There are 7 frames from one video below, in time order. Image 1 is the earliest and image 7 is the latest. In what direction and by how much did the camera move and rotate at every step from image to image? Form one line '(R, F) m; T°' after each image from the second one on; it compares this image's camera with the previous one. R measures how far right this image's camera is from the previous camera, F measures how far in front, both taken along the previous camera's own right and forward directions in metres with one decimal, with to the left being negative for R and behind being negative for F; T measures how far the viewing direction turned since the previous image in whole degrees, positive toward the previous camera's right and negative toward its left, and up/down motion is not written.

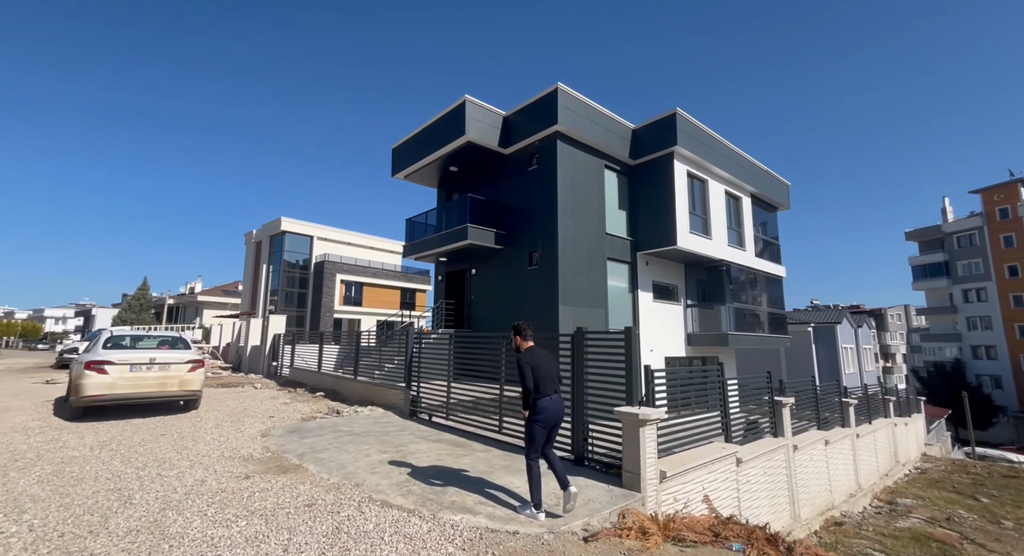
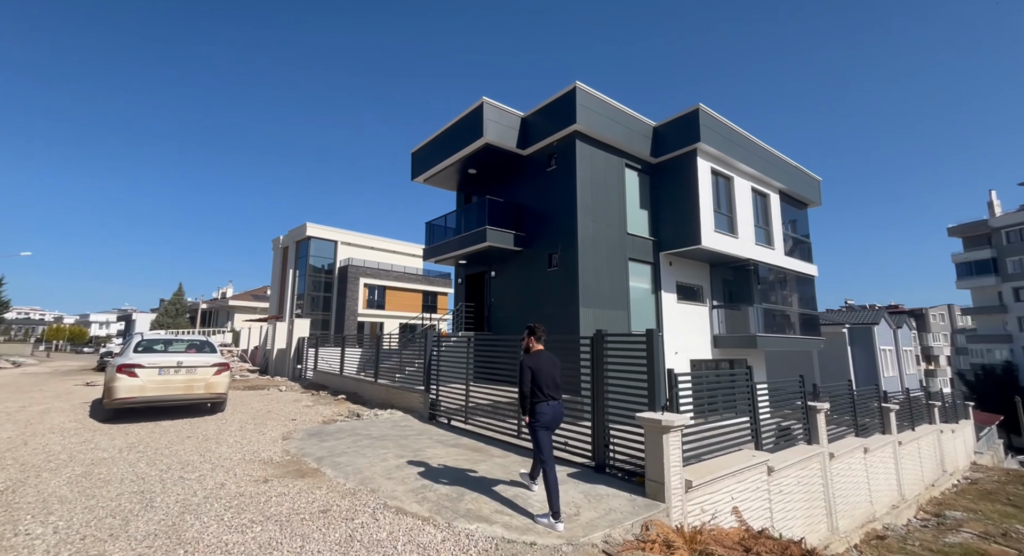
(+0.1, +0.2) m; -3°
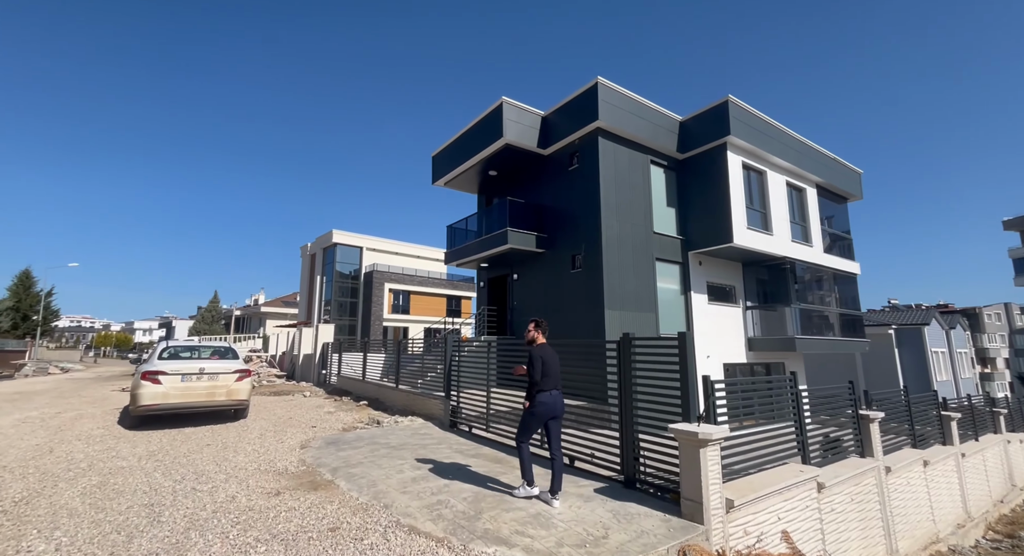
(+0.1, +0.3) m; -3°
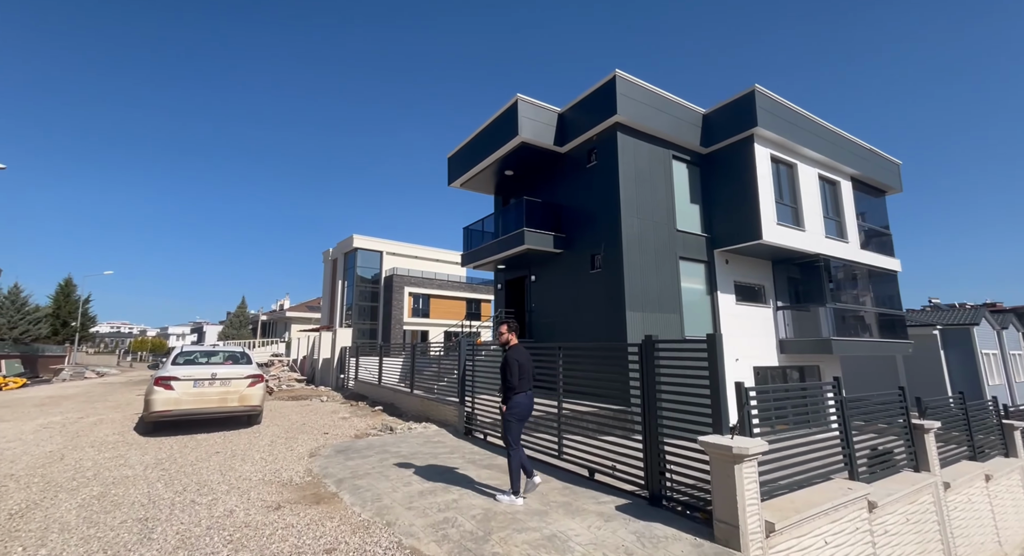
(+0.1, +0.4) m; -2°
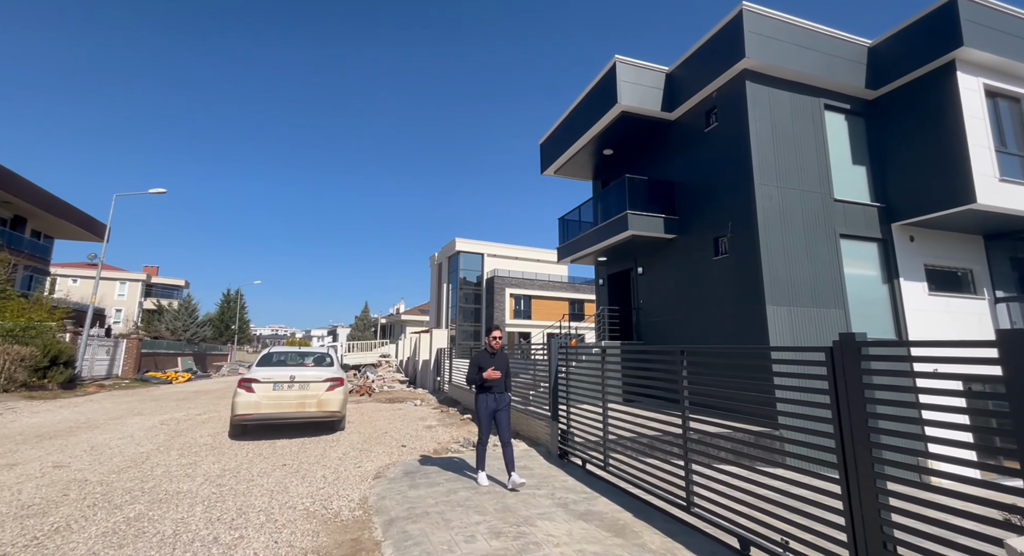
(0.0, +1.7) m; -12°
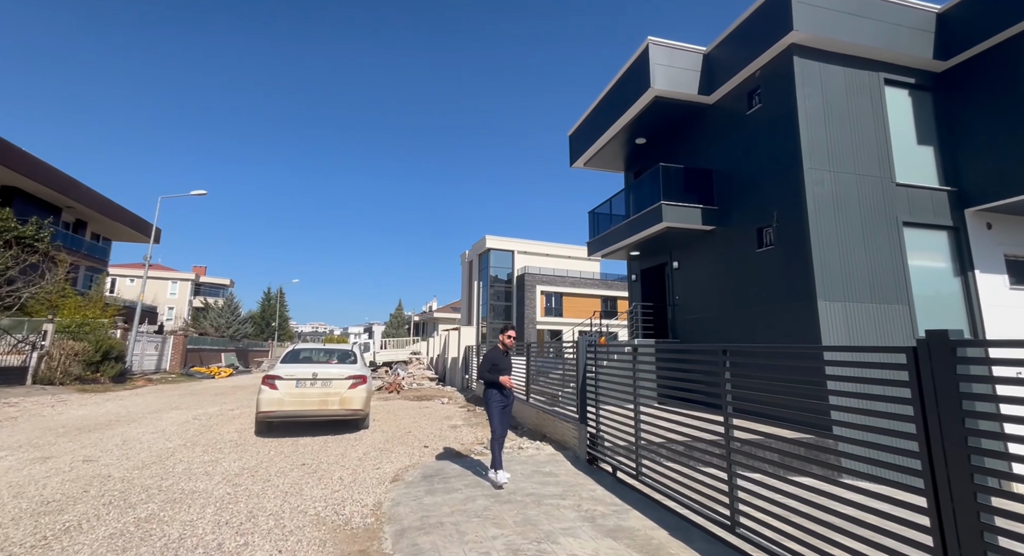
(+0.1, +0.4) m; -4°
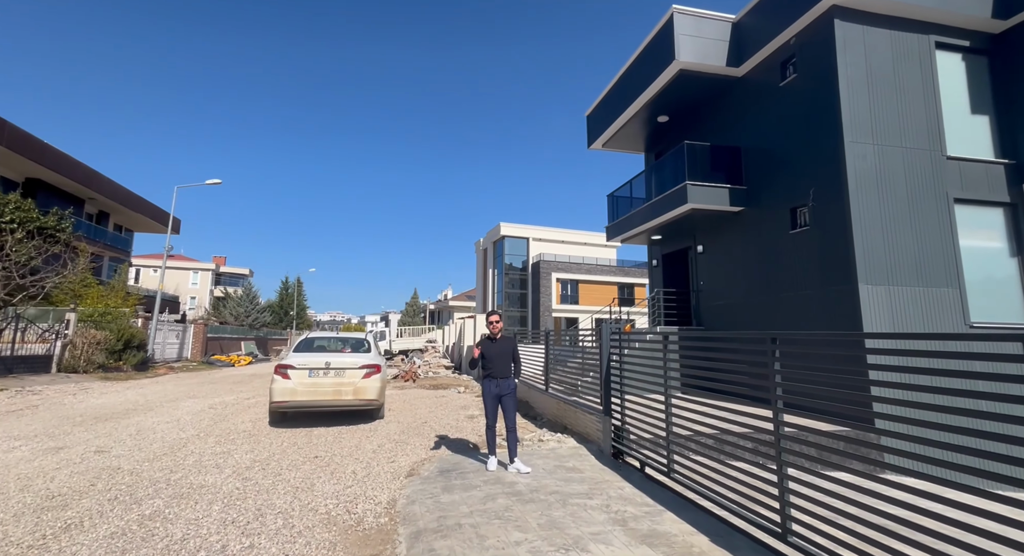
(-0.1, +0.4) m; -2°
